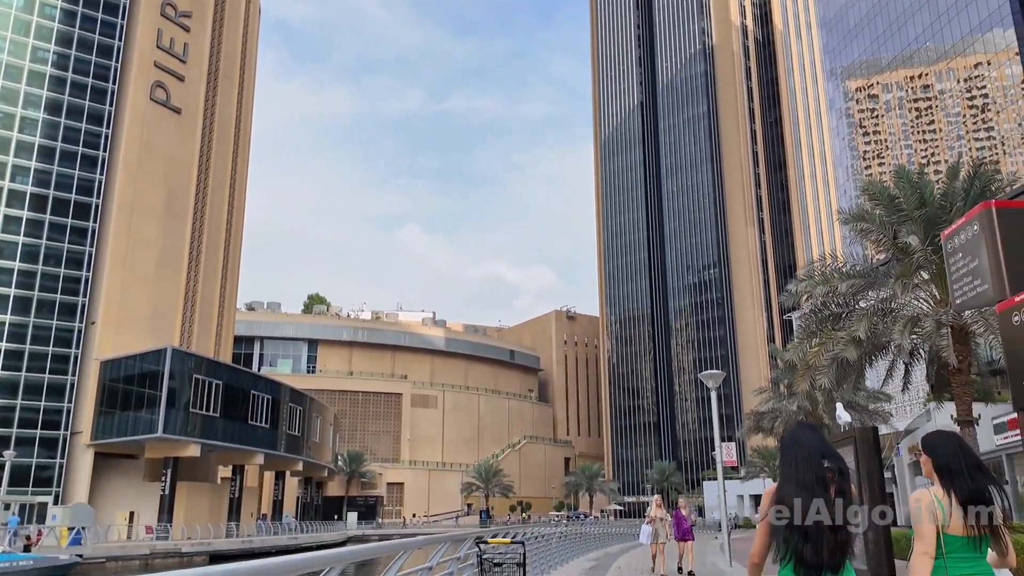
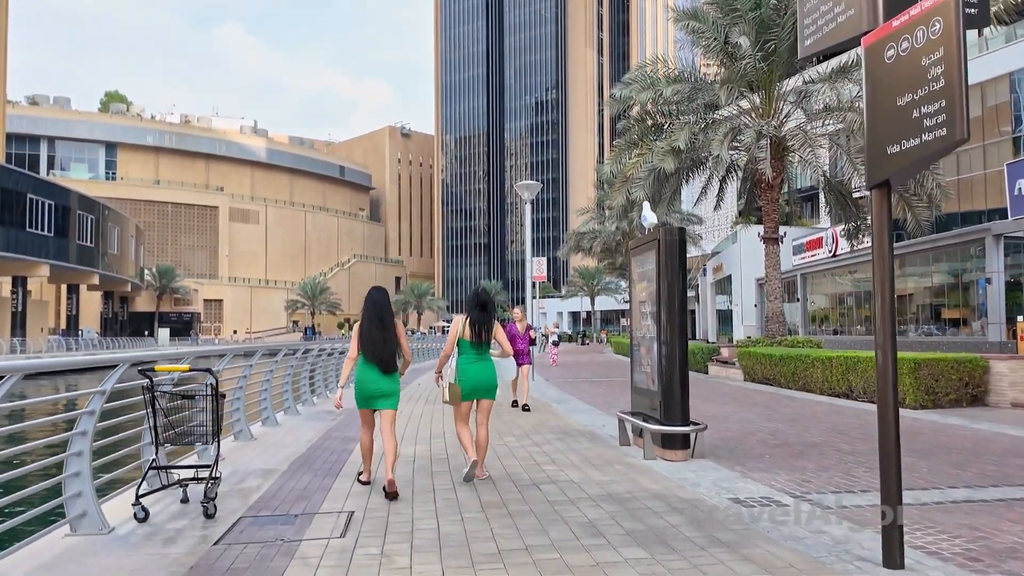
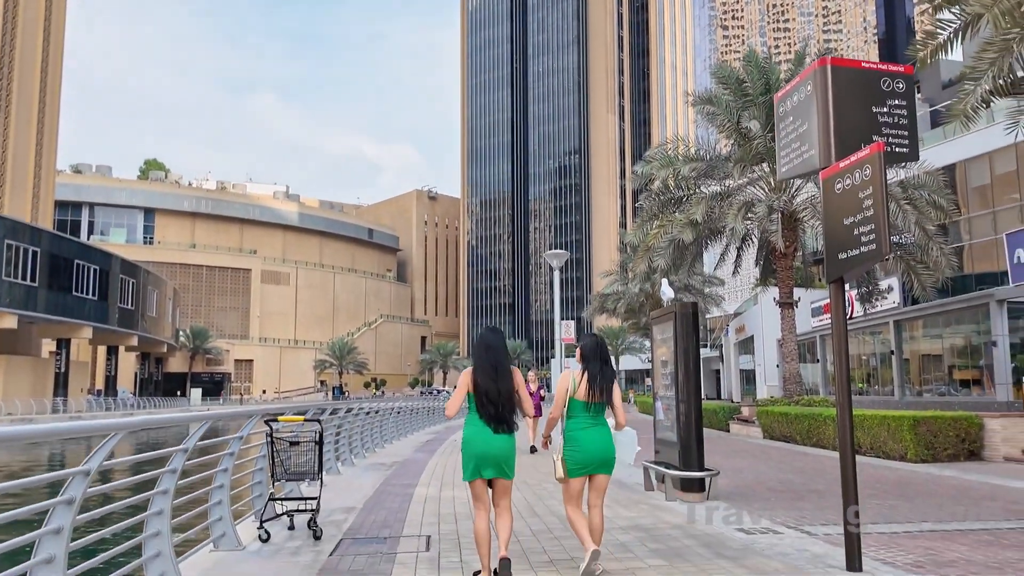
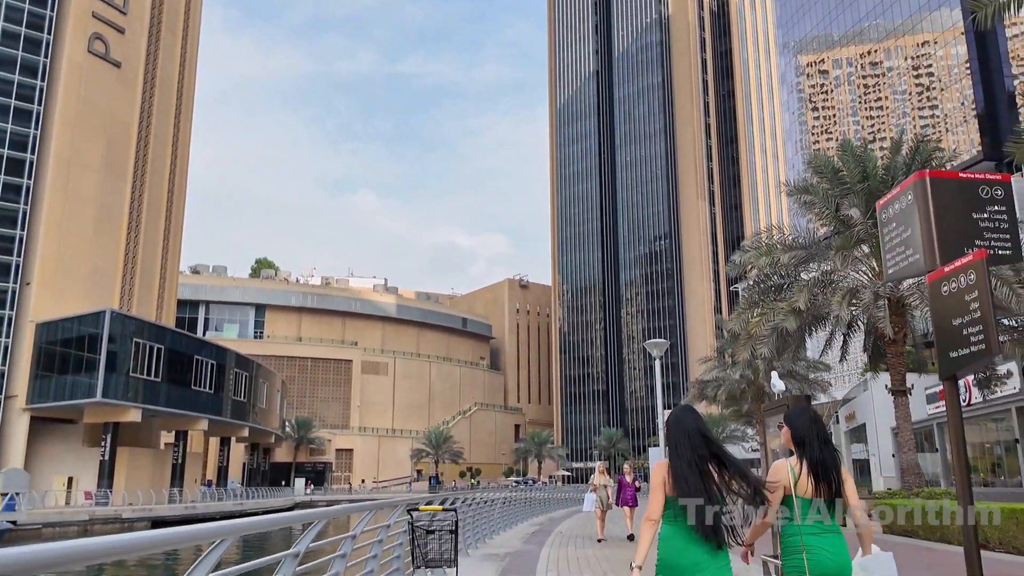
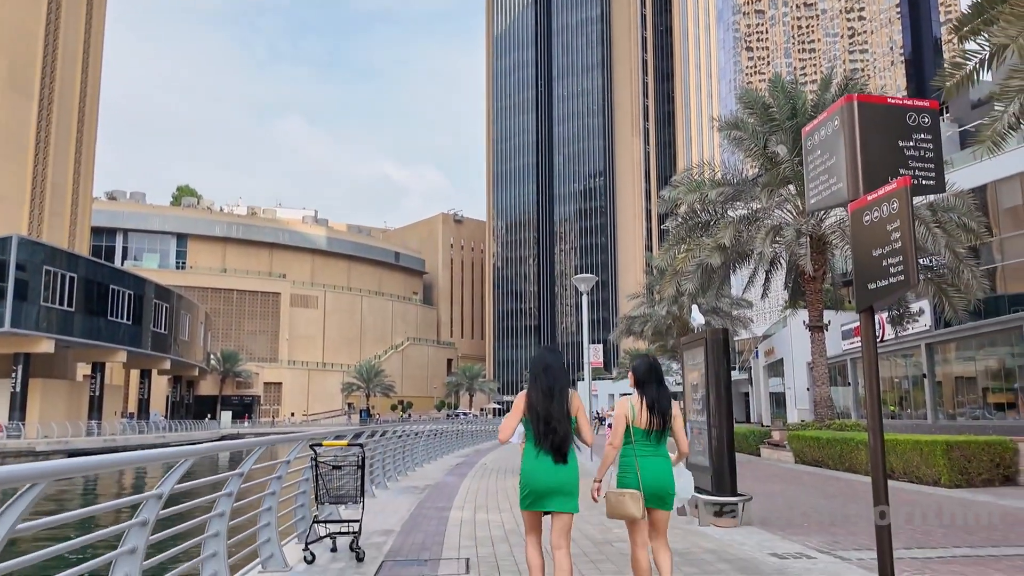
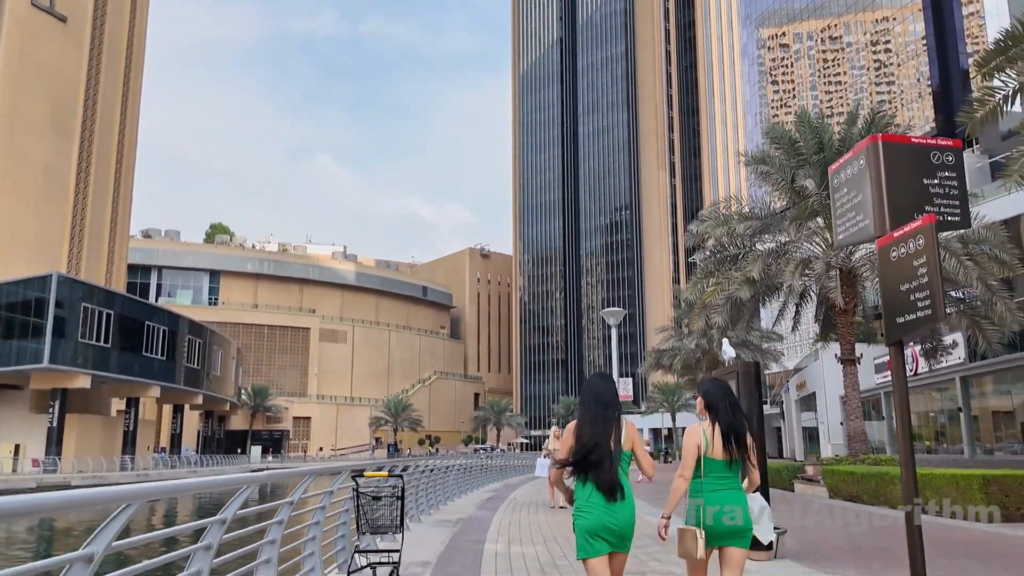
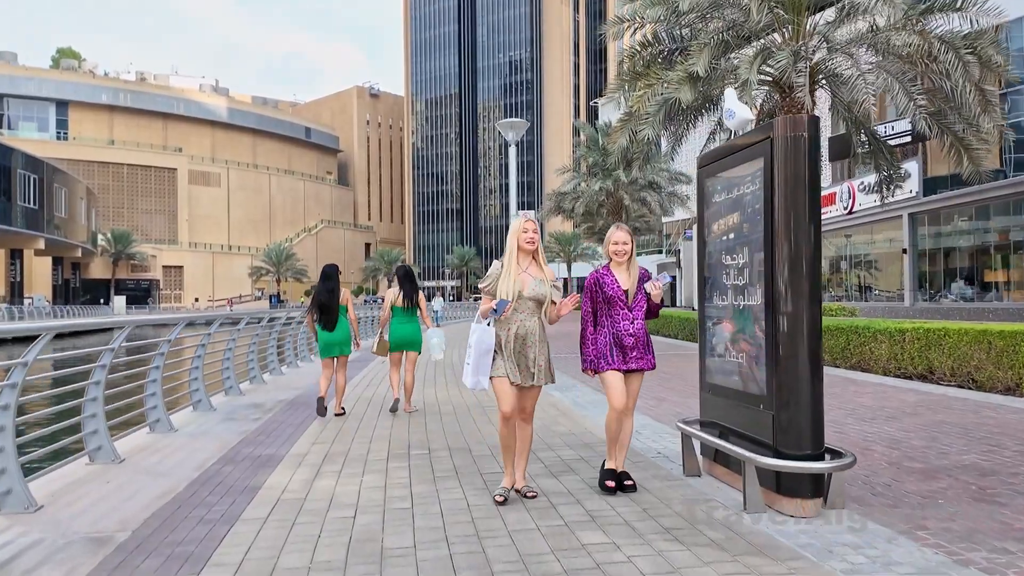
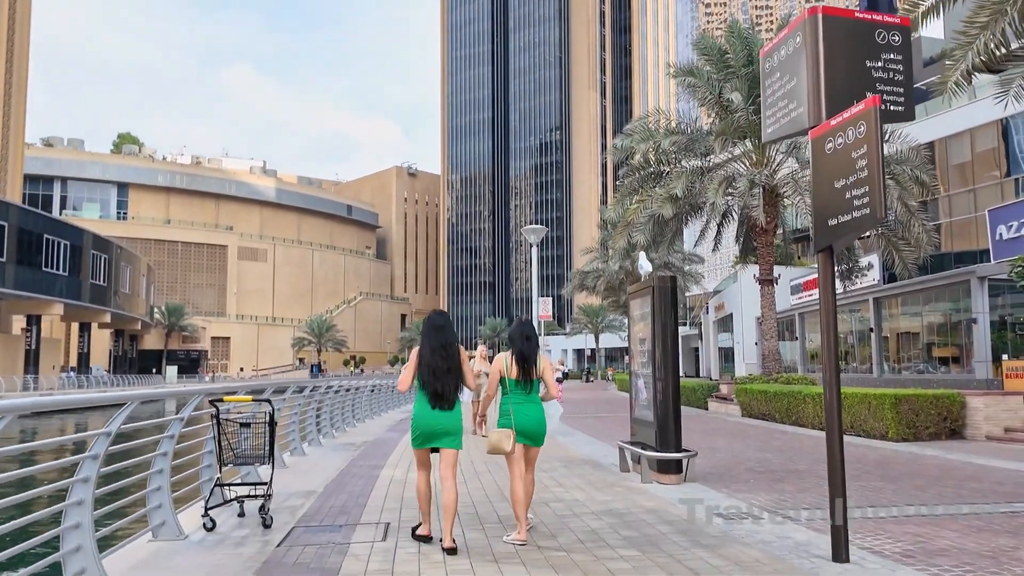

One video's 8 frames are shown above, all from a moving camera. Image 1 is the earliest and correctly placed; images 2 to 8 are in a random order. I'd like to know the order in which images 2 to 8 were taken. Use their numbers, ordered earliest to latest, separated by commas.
4, 6, 5, 3, 8, 2, 7
